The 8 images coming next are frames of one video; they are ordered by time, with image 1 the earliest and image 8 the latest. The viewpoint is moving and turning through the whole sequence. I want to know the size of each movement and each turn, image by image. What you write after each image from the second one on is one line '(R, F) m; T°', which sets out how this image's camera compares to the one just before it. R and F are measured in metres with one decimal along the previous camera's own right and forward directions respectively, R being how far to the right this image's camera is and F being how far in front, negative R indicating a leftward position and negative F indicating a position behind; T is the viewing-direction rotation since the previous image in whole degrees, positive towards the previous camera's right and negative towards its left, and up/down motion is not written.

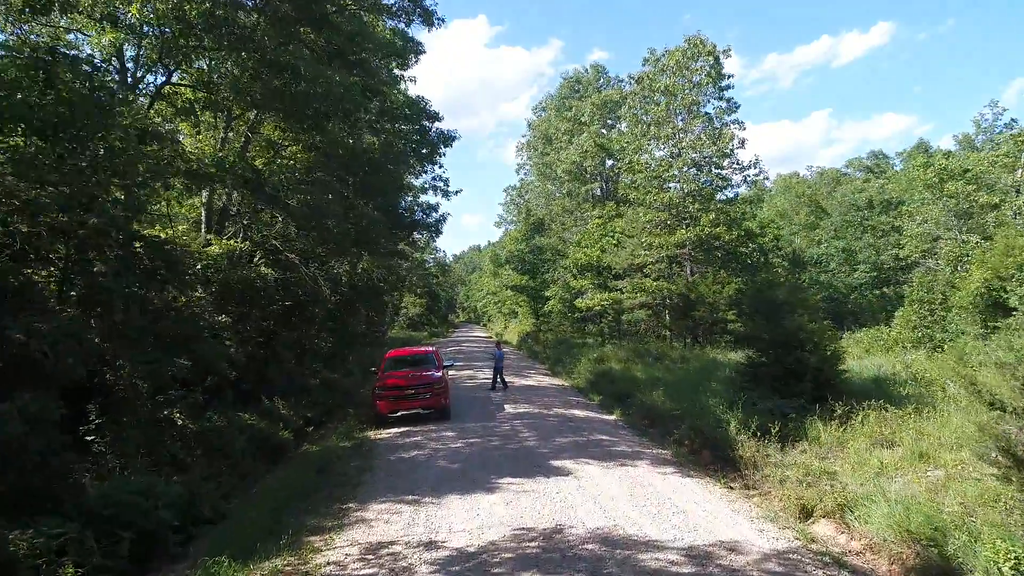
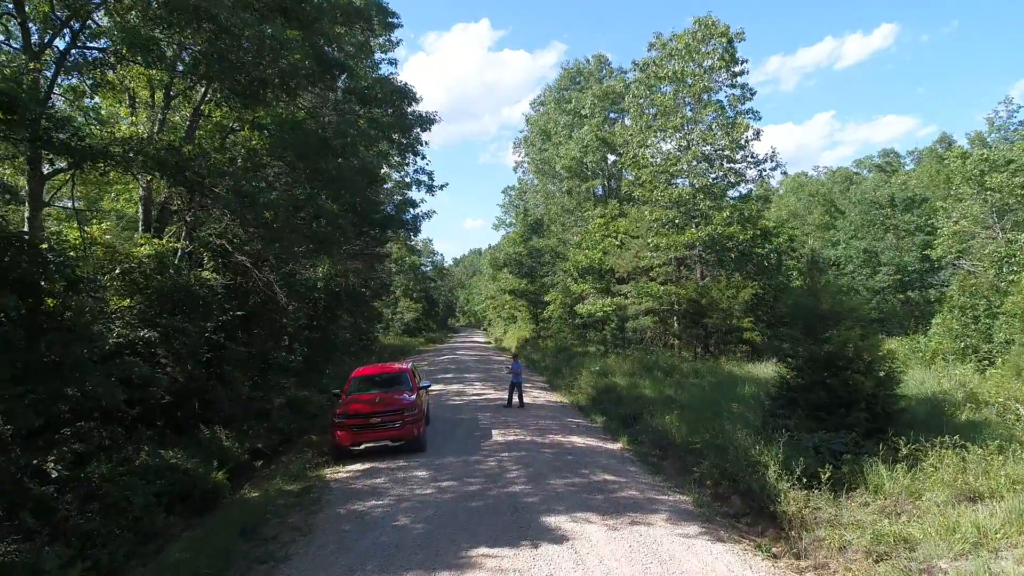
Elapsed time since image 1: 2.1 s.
(+0.2, +2.0) m; 0°
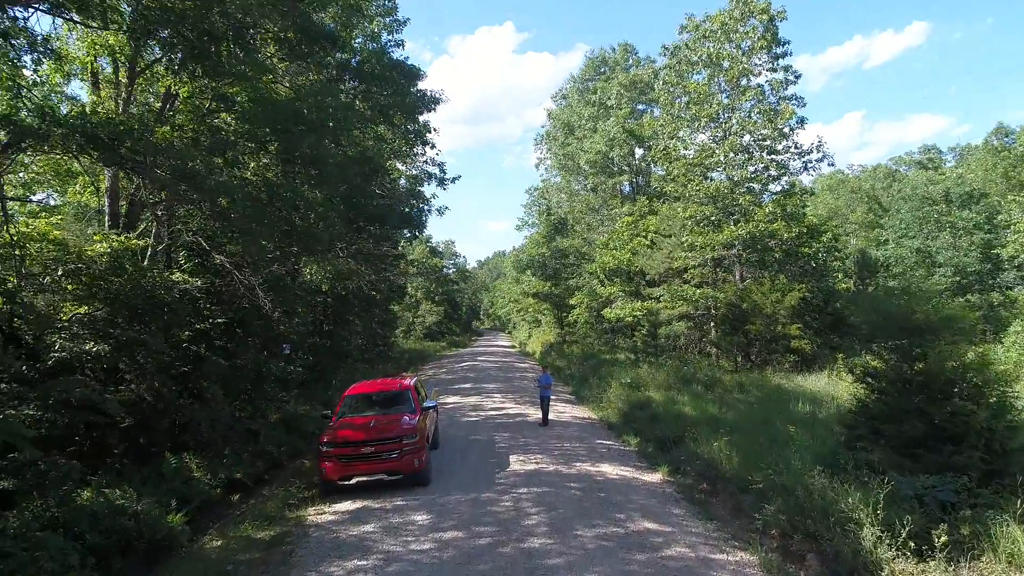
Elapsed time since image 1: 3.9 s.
(+0.1, +1.7) m; -2°
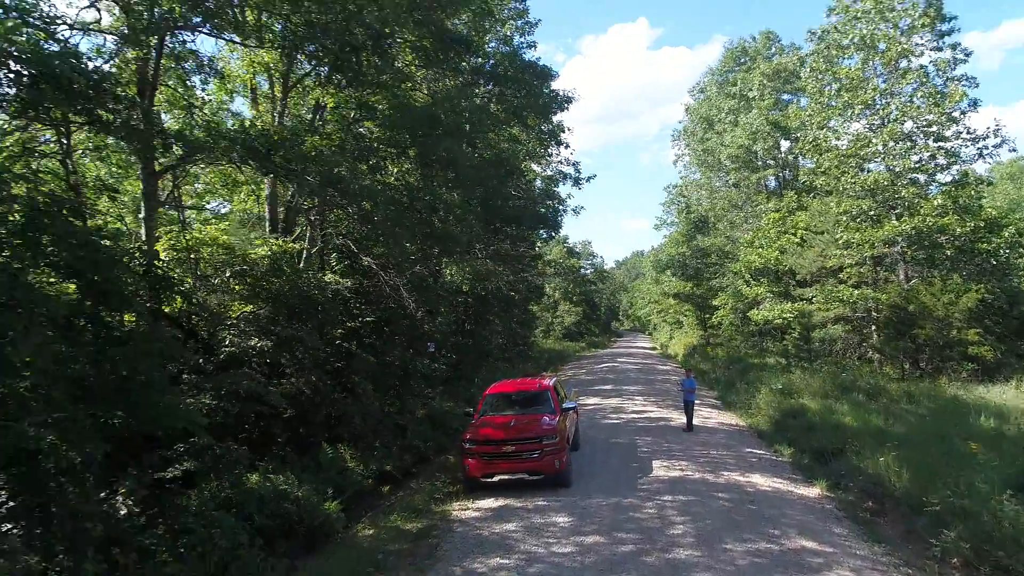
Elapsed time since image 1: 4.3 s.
(-0.1, +0.1) m; -11°
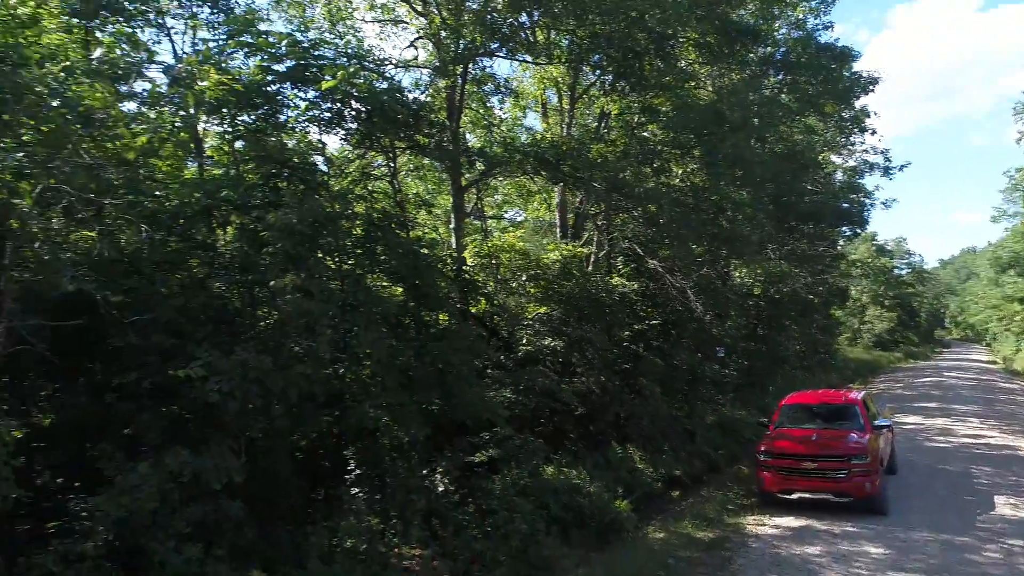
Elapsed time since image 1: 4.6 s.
(0.0, 0.0) m; -23°
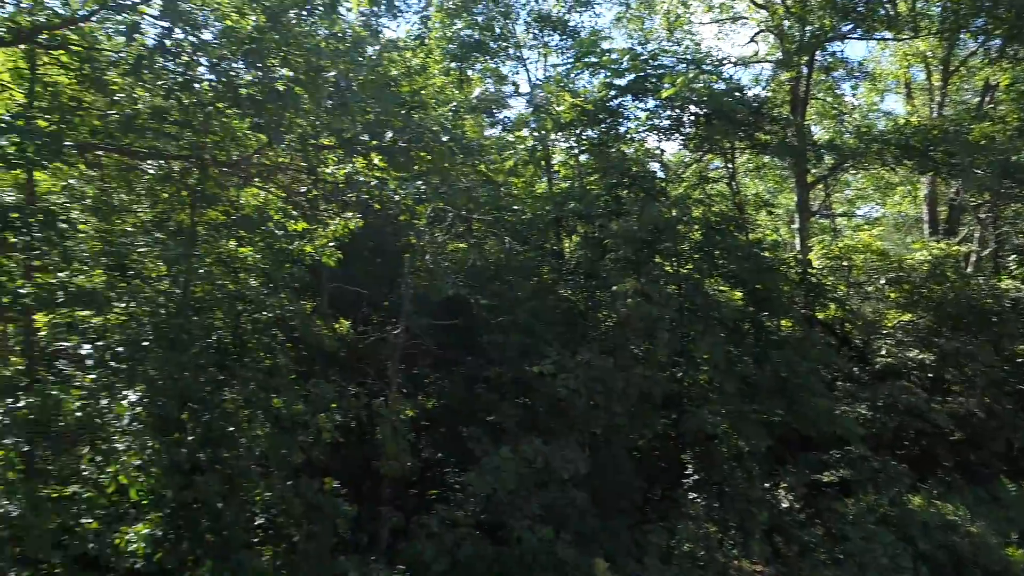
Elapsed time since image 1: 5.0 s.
(0.0, 0.0) m; -26°
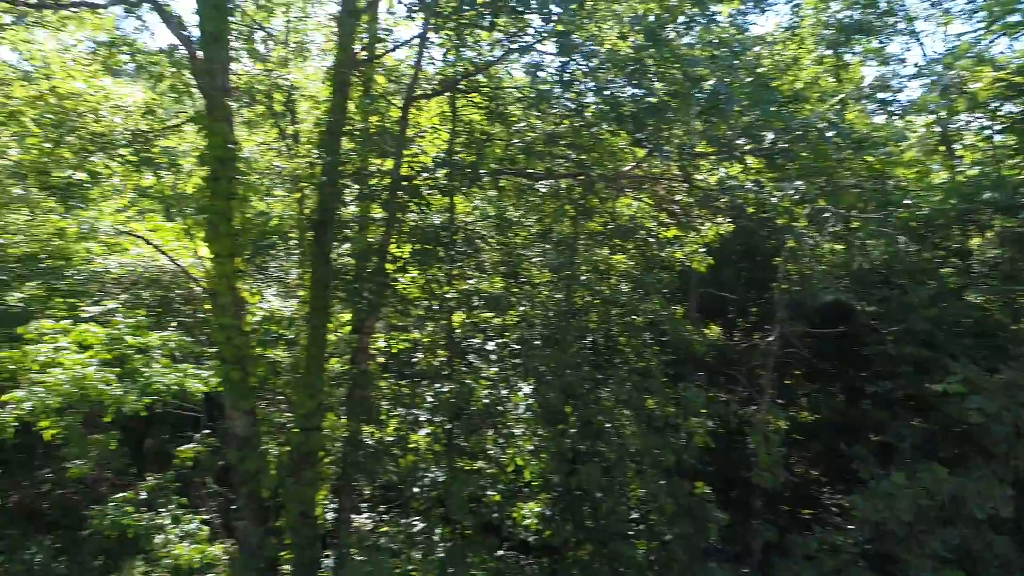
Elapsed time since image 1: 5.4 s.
(-0.1, -0.1) m; -28°
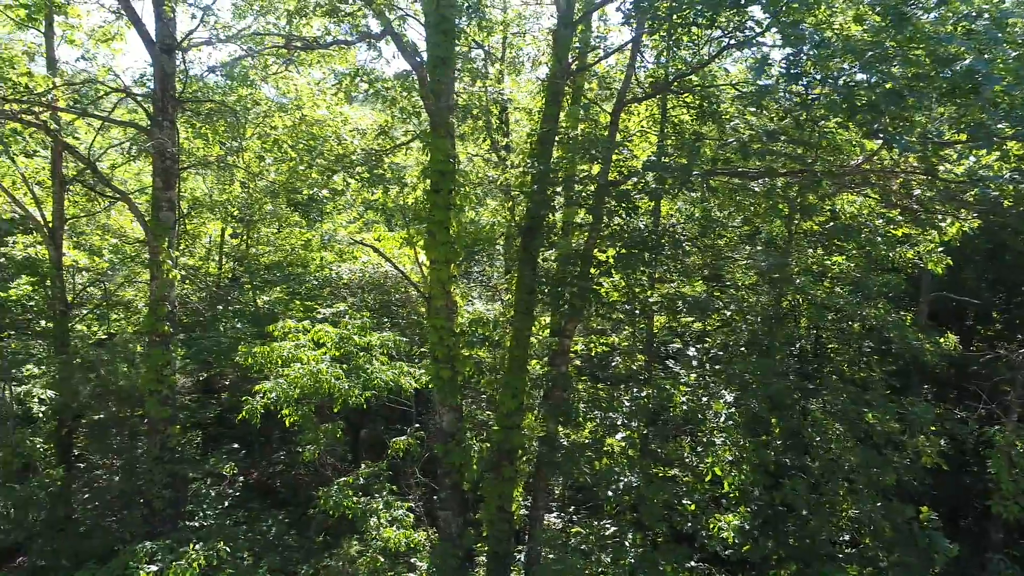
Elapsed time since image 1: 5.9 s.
(-0.1, 0.0) m; -15°
